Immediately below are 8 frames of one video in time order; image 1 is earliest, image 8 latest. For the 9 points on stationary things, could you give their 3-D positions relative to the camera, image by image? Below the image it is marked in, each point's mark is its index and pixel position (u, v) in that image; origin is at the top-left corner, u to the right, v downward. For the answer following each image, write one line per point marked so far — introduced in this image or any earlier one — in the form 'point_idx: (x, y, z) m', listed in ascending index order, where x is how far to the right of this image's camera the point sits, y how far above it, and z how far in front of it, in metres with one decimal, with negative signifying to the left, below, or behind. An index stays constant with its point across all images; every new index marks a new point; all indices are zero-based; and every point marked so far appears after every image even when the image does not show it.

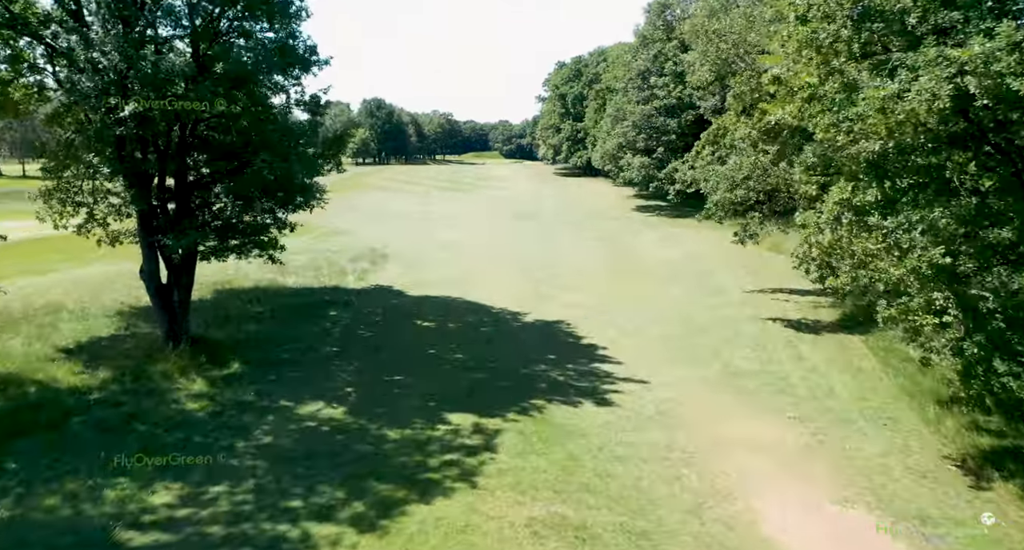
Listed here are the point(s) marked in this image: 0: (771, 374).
0: (+5.9, -2.2, +14.7) m
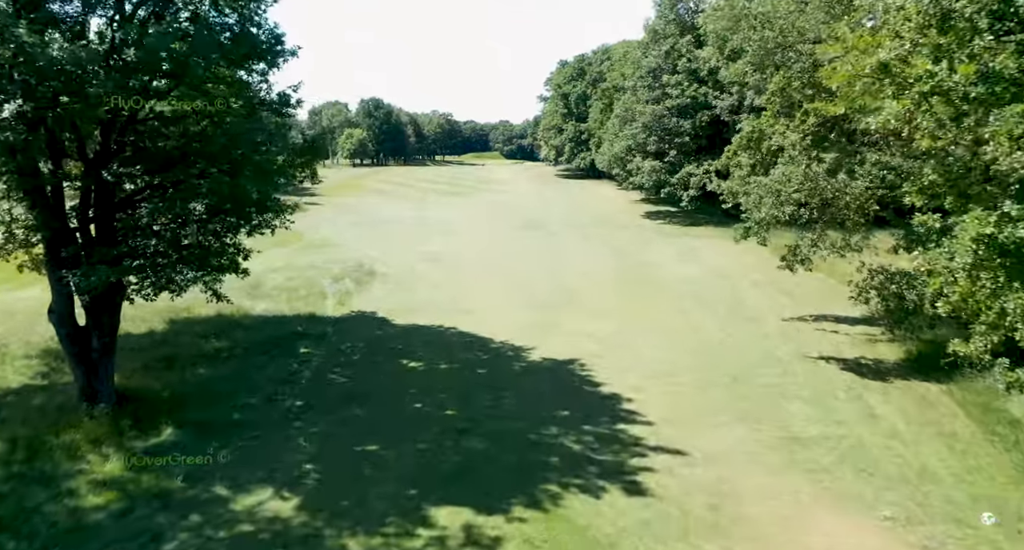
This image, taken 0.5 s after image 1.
0: (+6.0, -3.0, +11.7) m
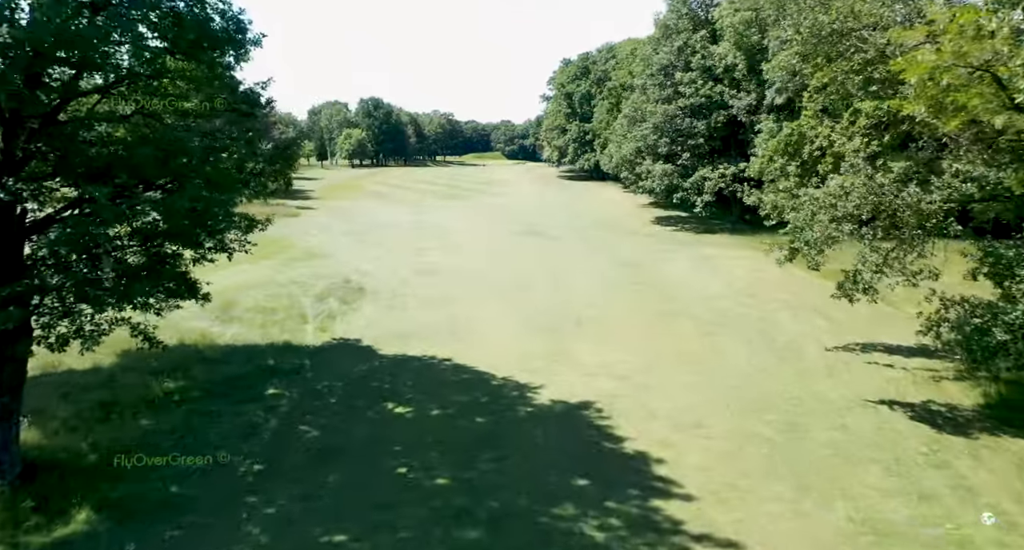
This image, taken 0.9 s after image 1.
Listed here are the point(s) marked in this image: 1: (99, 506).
0: (+6.0, -3.6, +9.3) m
1: (-5.9, -3.3, +9.3) m
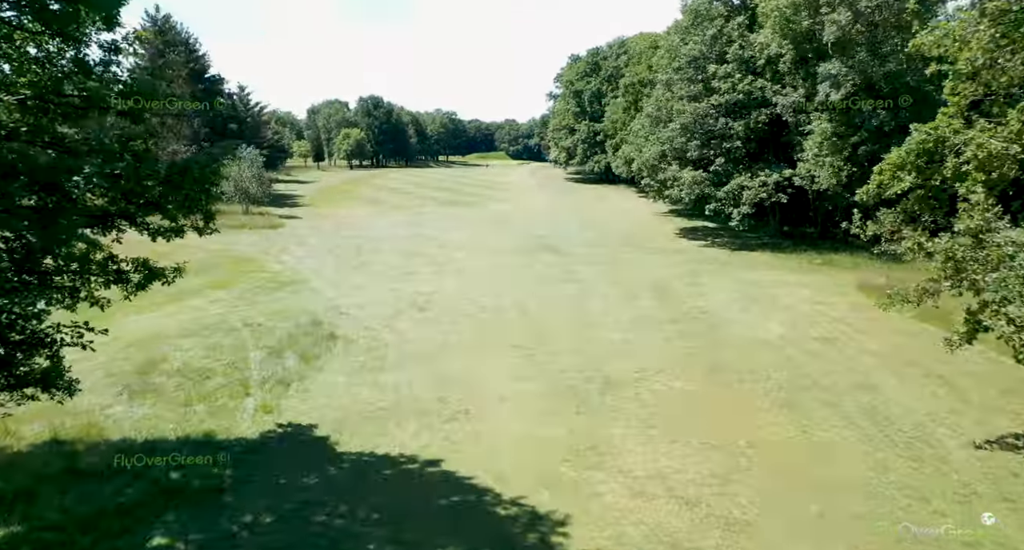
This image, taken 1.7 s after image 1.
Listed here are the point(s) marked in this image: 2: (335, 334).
0: (+6.3, -4.8, +4.2) m
1: (-5.7, -4.5, +4.3) m
2: (-5.2, -1.7, +18.8) m
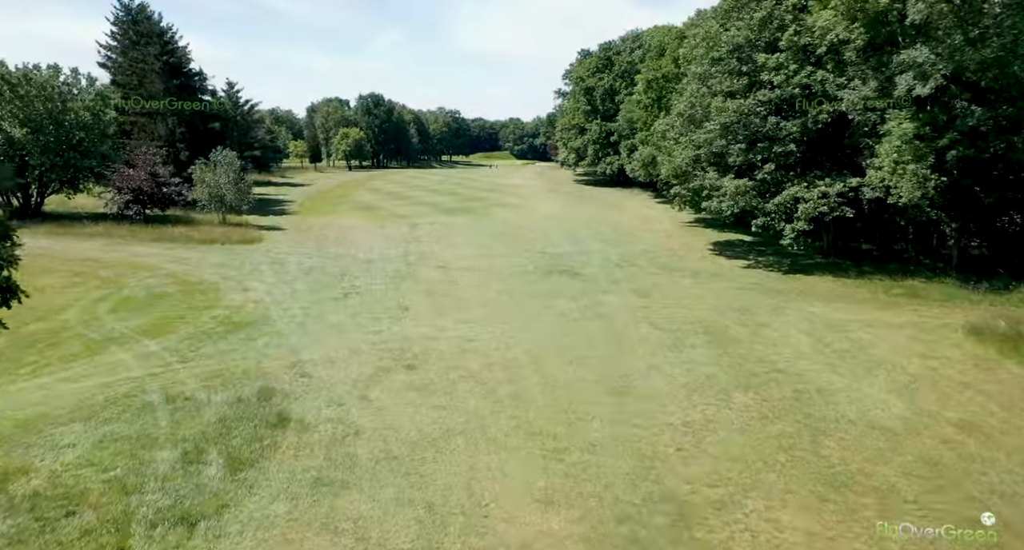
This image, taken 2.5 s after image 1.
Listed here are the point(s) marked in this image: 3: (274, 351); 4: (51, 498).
0: (+6.6, -6.1, -1.0) m
1: (-5.4, -5.8, -0.9) m
2: (-4.8, -2.9, +13.7) m
3: (-6.6, -2.0, +17.7) m
4: (-7.2, -3.5, +10.0) m
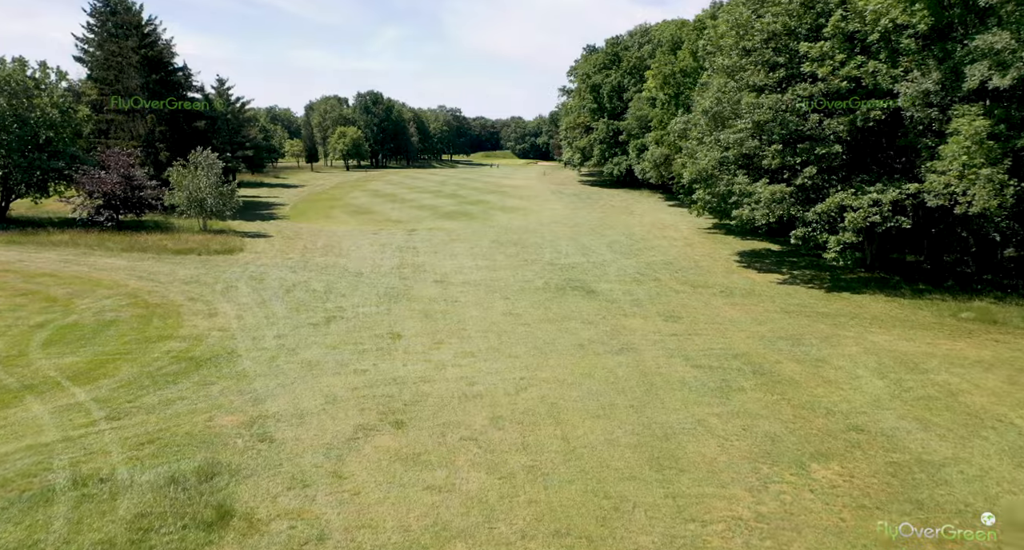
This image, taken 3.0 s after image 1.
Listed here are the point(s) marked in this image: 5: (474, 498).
0: (+6.8, -6.9, -4.4) m
1: (-5.2, -6.5, -4.2) m
2: (-4.5, -3.6, +10.3) m
3: (-6.3, -2.8, +14.4) m
4: (-6.9, -4.2, +6.7) m
5: (-0.7, -3.7, +11.0) m
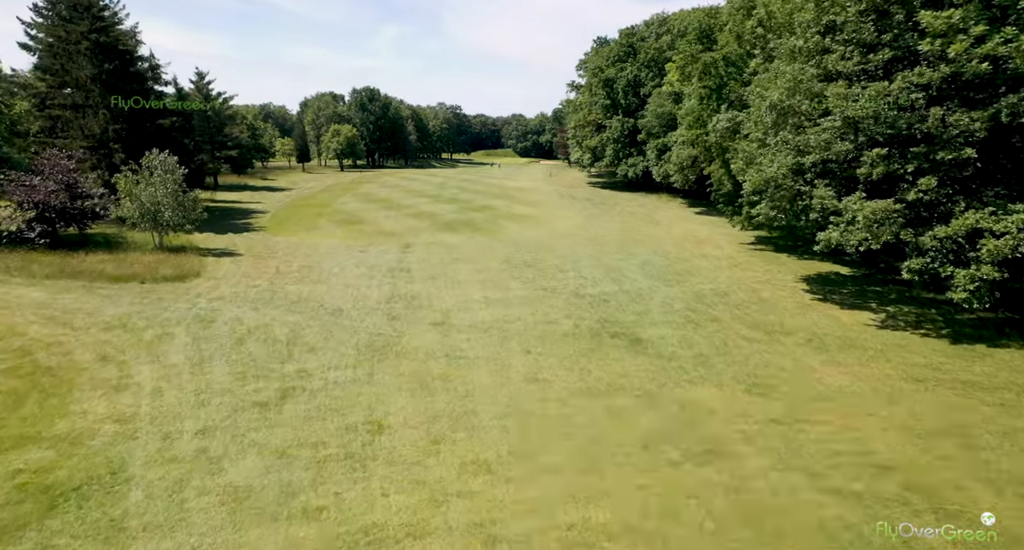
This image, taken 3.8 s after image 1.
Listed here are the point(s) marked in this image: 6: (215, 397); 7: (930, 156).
0: (+7.5, -8.3, -10.6) m
1: (-4.5, -8.0, -10.5) m
2: (-3.8, -5.0, +4.0) m
3: (-5.6, -4.2, +8.1) m
4: (-6.3, -5.7, +0.4) m
5: (0.0, -5.1, +4.7) m
6: (-7.0, -2.8, +15.2) m
7: (+12.7, +3.6, +19.4) m
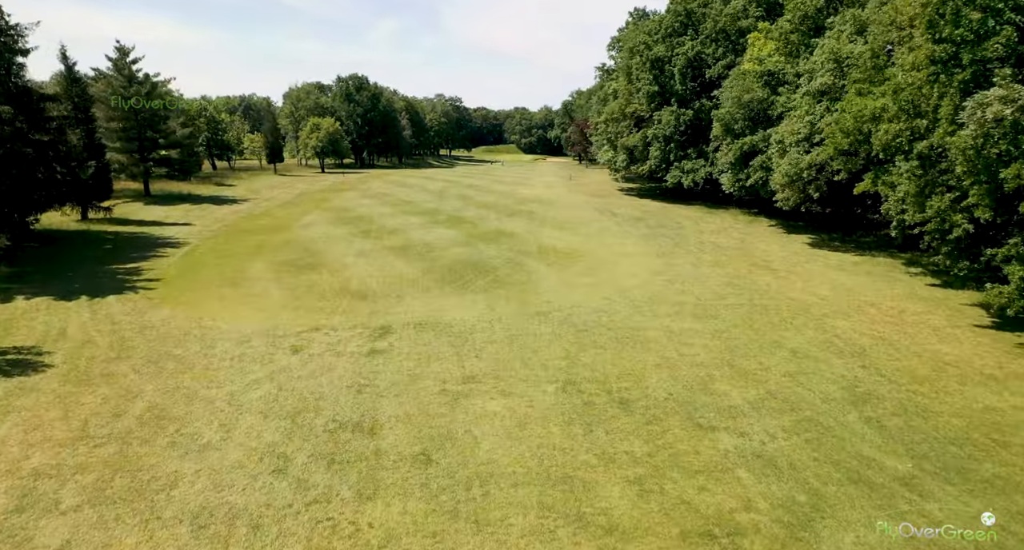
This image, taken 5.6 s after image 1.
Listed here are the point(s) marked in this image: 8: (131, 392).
0: (+9.5, -12.2, -27.7) m
1: (-2.5, -11.9, -27.5) m
2: (-1.9, -8.9, -13.0) m
3: (-3.7, -7.9, -9.0) m
4: (-4.3, -9.5, -16.7) m
5: (+1.9, -8.9, -12.4) m
6: (-5.1, -6.5, -1.9) m
7: (+14.6, -0.2, +2.3) m
8: (-9.6, -2.8, +16.0) m
